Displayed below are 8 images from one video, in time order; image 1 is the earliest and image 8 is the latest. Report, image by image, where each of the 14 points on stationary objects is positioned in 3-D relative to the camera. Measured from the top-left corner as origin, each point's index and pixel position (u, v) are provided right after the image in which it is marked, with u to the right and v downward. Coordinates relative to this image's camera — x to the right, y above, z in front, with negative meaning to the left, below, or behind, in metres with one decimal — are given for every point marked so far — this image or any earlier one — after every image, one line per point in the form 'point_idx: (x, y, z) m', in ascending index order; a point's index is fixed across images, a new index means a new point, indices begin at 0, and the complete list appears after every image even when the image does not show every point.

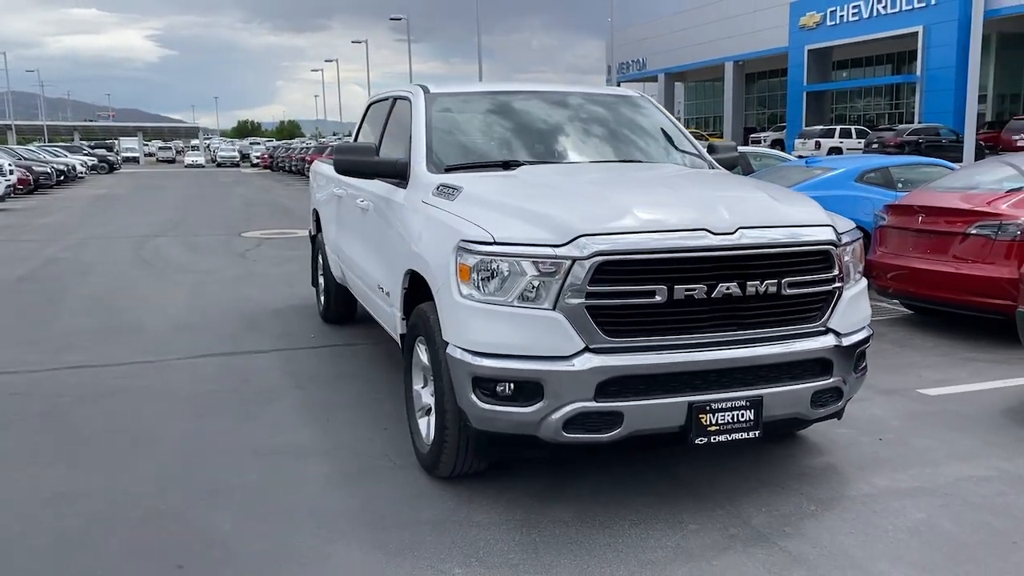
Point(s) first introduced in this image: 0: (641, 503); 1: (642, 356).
0: (+0.6, -1.0, +4.1) m
1: (+0.6, -0.3, +3.7) m
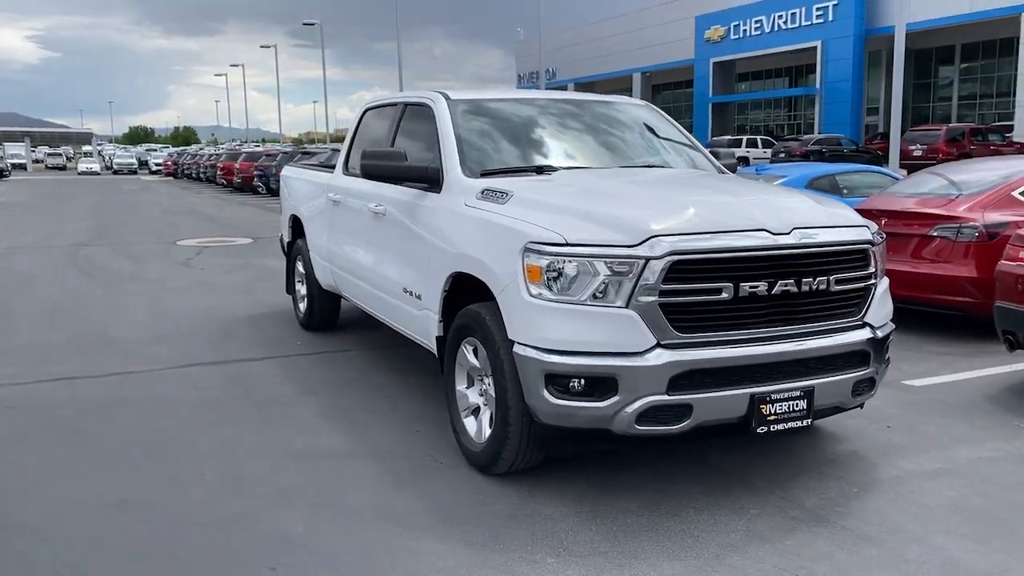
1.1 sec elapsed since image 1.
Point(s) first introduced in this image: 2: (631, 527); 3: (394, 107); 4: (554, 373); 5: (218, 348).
0: (+0.9, -1.0, +4.3) m
1: (+0.9, -0.3, +3.9) m
2: (+0.5, -1.0, +3.9) m
3: (-0.8, +1.3, +6.4) m
4: (+0.2, -0.4, +4.0) m
5: (-2.5, -0.5, +7.7) m
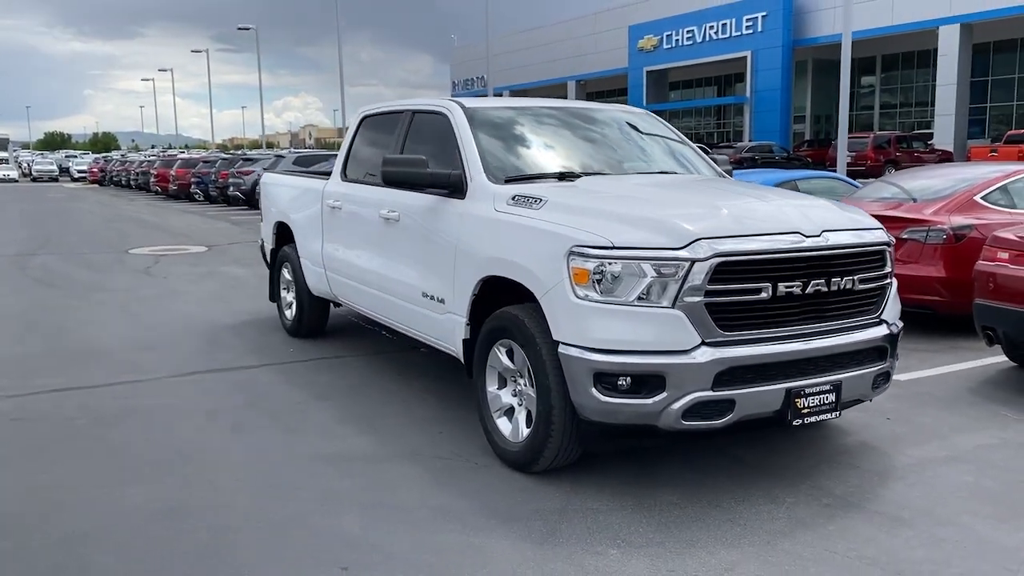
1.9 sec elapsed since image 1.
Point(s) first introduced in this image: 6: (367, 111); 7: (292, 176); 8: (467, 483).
0: (+1.1, -1.0, +4.5) m
1: (+1.1, -0.3, +4.1) m
2: (+0.8, -1.0, +4.1) m
3: (-0.8, +1.3, +6.5) m
4: (+0.4, -0.4, +4.1) m
5: (-2.5, -0.6, +7.6) m
6: (-1.1, +1.4, +7.0) m
7: (-2.0, +1.0, +8.3) m
8: (-0.2, -1.0, +4.6) m
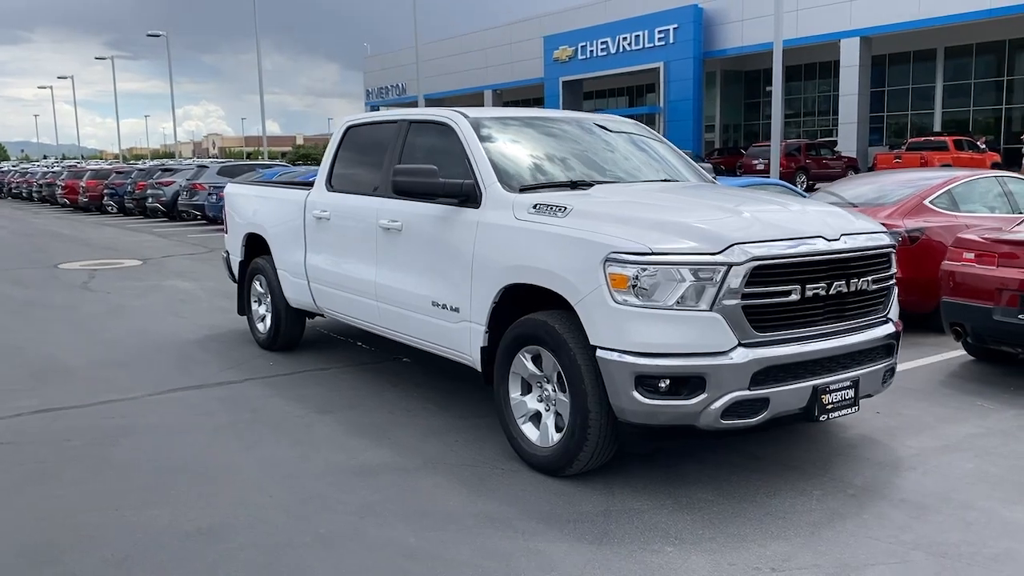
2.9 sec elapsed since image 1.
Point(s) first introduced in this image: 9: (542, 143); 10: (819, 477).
0: (+1.3, -1.0, +4.7) m
1: (+1.3, -0.3, +4.3) m
2: (+1.0, -1.1, +4.2) m
3: (-0.9, +1.2, +6.5) m
4: (+0.6, -0.4, +4.2) m
5: (-2.7, -0.7, +7.4) m
6: (-1.2, +1.3, +7.0) m
7: (-2.3, +0.9, +8.2) m
8: (0.0, -1.0, +4.6) m
9: (+0.2, +1.0, +5.8) m
10: (+1.6, -1.0, +4.7) m
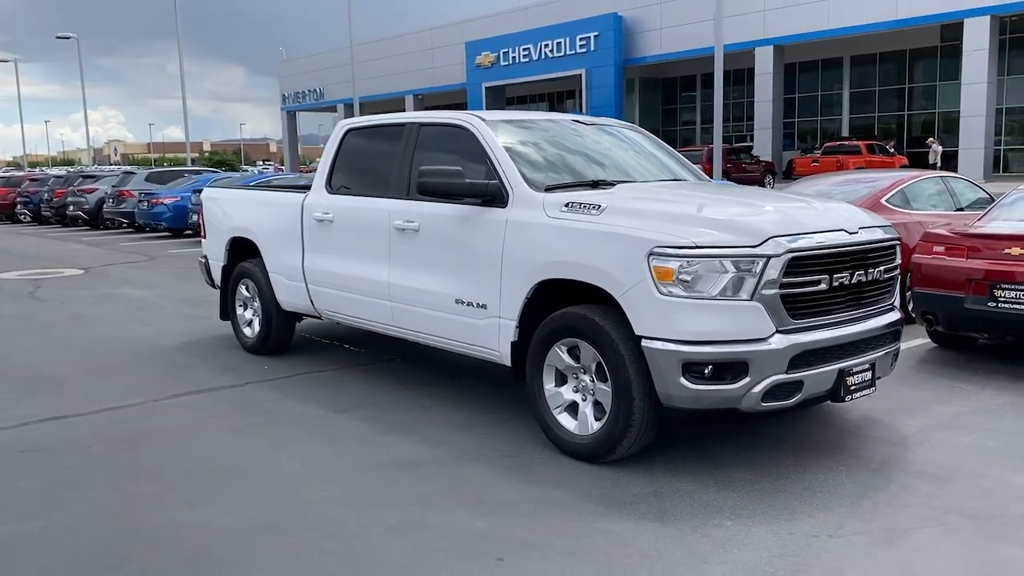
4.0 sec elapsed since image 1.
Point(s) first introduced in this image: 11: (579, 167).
0: (+1.5, -0.9, +5.0) m
1: (+1.6, -0.2, +4.6) m
2: (+1.3, -1.0, +4.5) m
3: (-0.8, +1.2, +6.6) m
4: (+0.9, -0.4, +4.5) m
5: (-2.7, -0.7, +7.3) m
6: (-1.3, +1.3, +7.0) m
7: (-2.4, +0.9, +8.1) m
8: (+0.2, -1.0, +4.8) m
9: (+0.2, +1.0, +6.0) m
10: (+1.8, -0.9, +5.0) m
11: (+0.3, +0.8, +5.8) m
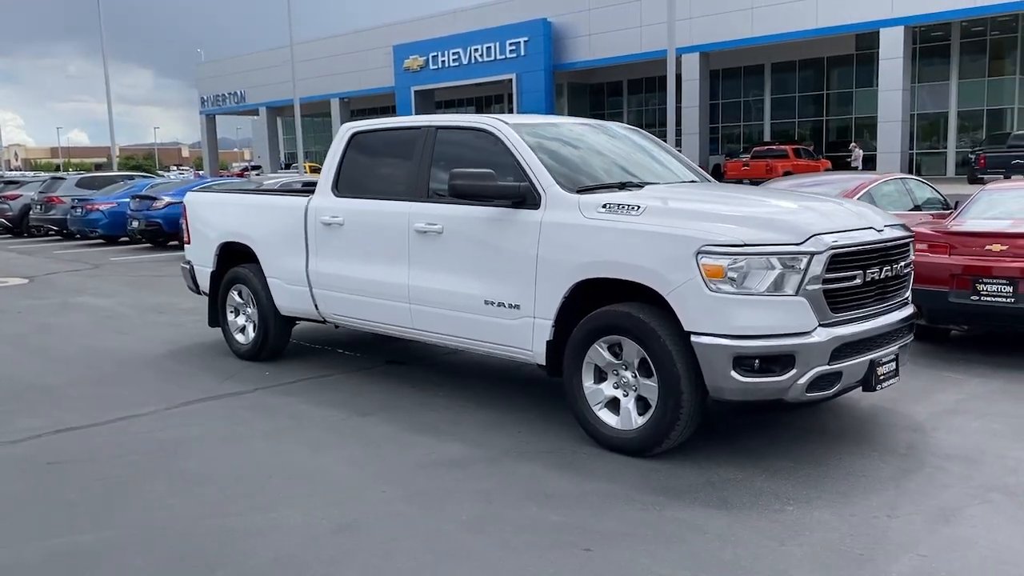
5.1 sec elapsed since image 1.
0: (+1.8, -0.9, +5.2) m
1: (+1.8, -0.2, +4.9) m
2: (+1.6, -1.0, +4.7) m
3: (-0.7, +1.2, +6.6) m
4: (+1.2, -0.3, +4.7) m
5: (-2.6, -0.8, +7.1) m
6: (-1.2, +1.3, +7.0) m
7: (-2.4, +0.8, +8.0) m
8: (+0.5, -1.0, +4.9) m
9: (+0.4, +1.0, +6.1) m
10: (+2.1, -0.9, +5.3) m
11: (+0.5, +0.8, +5.9) m
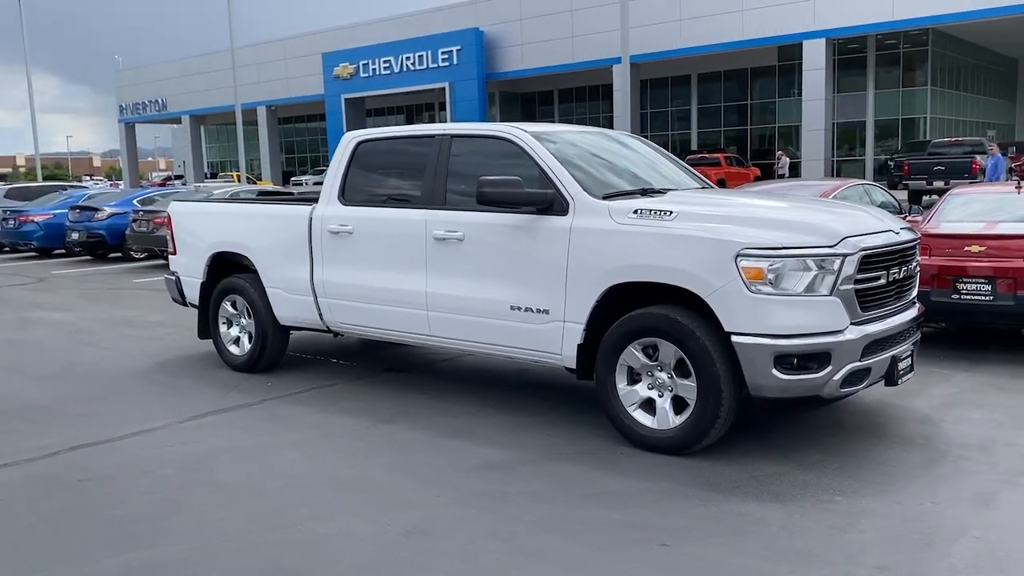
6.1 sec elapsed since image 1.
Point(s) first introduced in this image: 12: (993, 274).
0: (+2.0, -0.9, +5.4) m
1: (+2.1, -0.2, +5.1) m
2: (+1.8, -1.0, +5.0) m
3: (-0.7, +1.1, +6.7) m
4: (+1.5, -0.4, +4.8) m
5: (-2.5, -0.9, +7.0) m
6: (-1.2, +1.2, +7.0) m
7: (-2.5, +0.7, +7.9) m
8: (+0.7, -1.0, +5.1) m
9: (+0.5, +1.0, +6.3) m
10: (+2.3, -0.9, +5.6) m
11: (+0.6, +0.8, +6.1) m
12: (+4.0, +0.1, +7.4) m
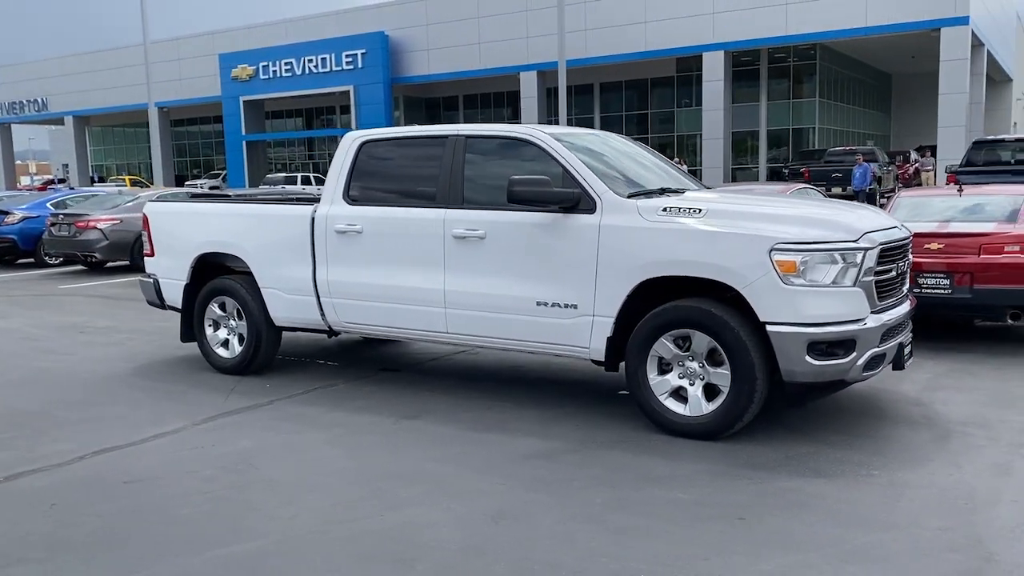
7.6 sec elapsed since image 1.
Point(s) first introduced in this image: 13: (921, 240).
0: (+2.2, -0.9, +5.9) m
1: (+2.3, -0.2, +5.6) m
2: (+2.1, -0.9, +5.4) m
3: (-0.6, +1.1, +6.8) m
4: (+1.7, -0.3, +5.2) m
5: (-2.5, -0.9, +6.8) m
6: (-1.1, +1.2, +7.1) m
7: (-2.5, +0.7, +7.8) m
8: (+1.0, -1.0, +5.3) m
9: (+0.6, +1.0, +6.5) m
10: (+2.5, -0.9, +6.0) m
11: (+0.8, +0.8, +6.3) m
12: (+3.9, +0.2, +8.1) m
13: (+3.8, +0.4, +8.3) m
